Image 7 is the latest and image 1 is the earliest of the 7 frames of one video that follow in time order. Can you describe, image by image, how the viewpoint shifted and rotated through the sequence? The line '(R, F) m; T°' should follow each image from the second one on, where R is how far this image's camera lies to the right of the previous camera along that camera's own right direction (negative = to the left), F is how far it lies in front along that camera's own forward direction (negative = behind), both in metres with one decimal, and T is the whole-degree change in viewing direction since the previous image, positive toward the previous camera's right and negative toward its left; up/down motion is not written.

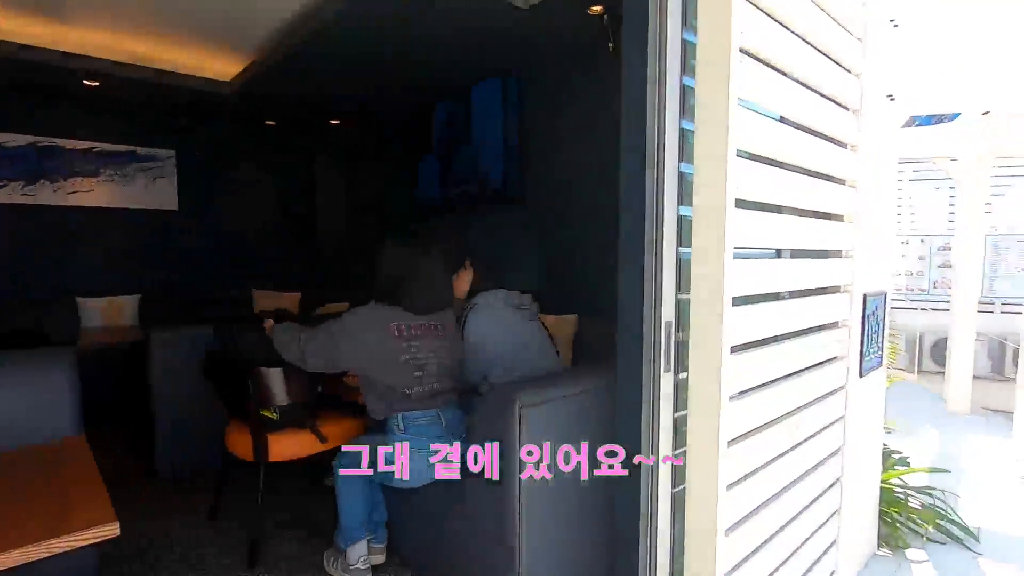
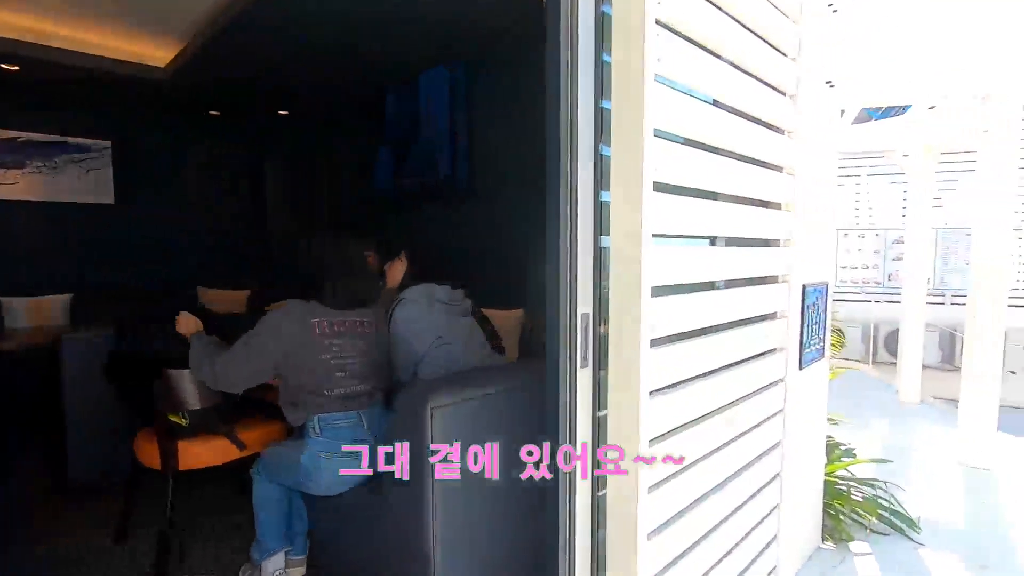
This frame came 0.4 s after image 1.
(+0.3, +0.2) m; +3°
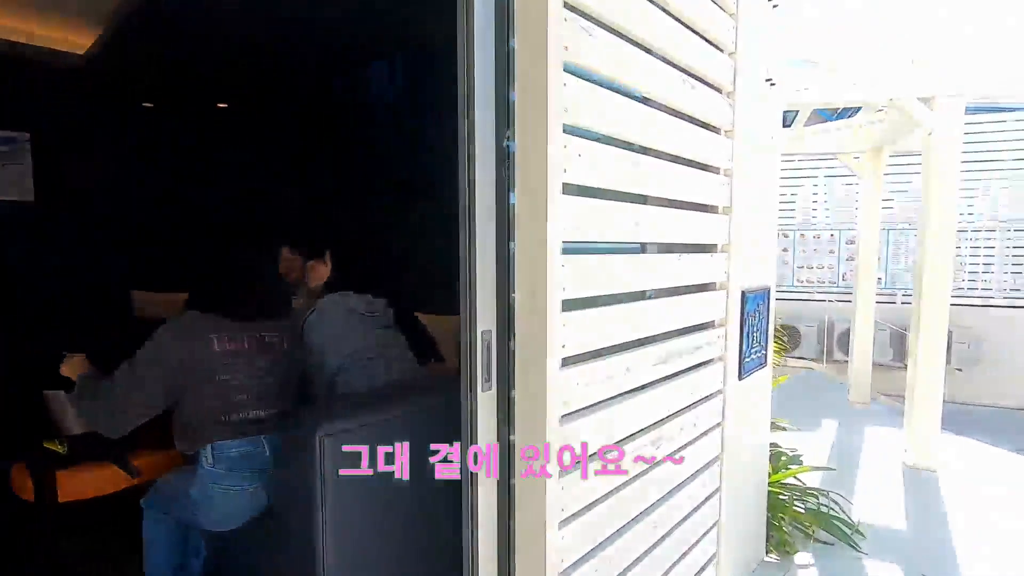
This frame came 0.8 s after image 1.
(+0.3, +0.2) m; +3°
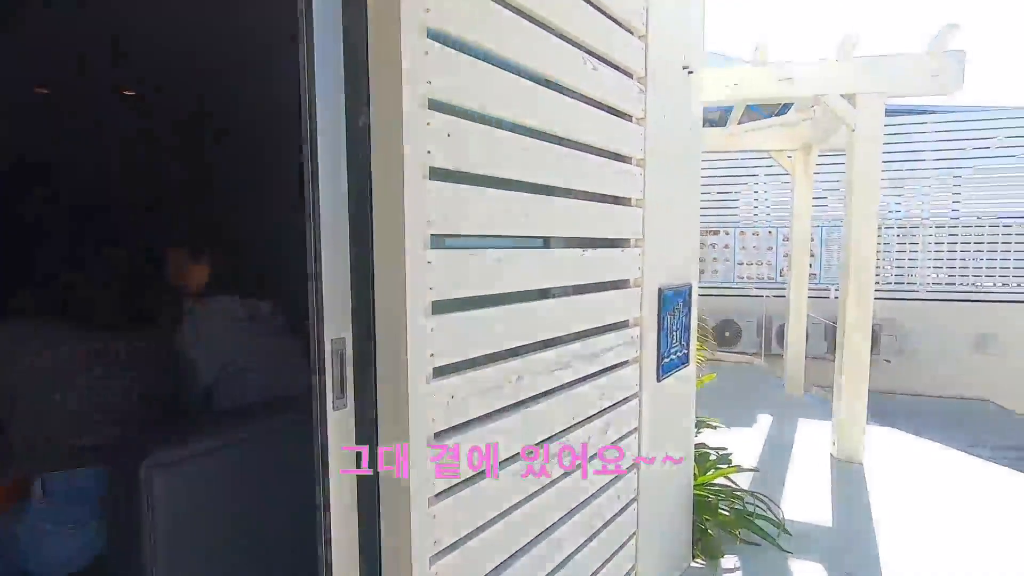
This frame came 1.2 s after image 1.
(+0.3, +0.2) m; +5°
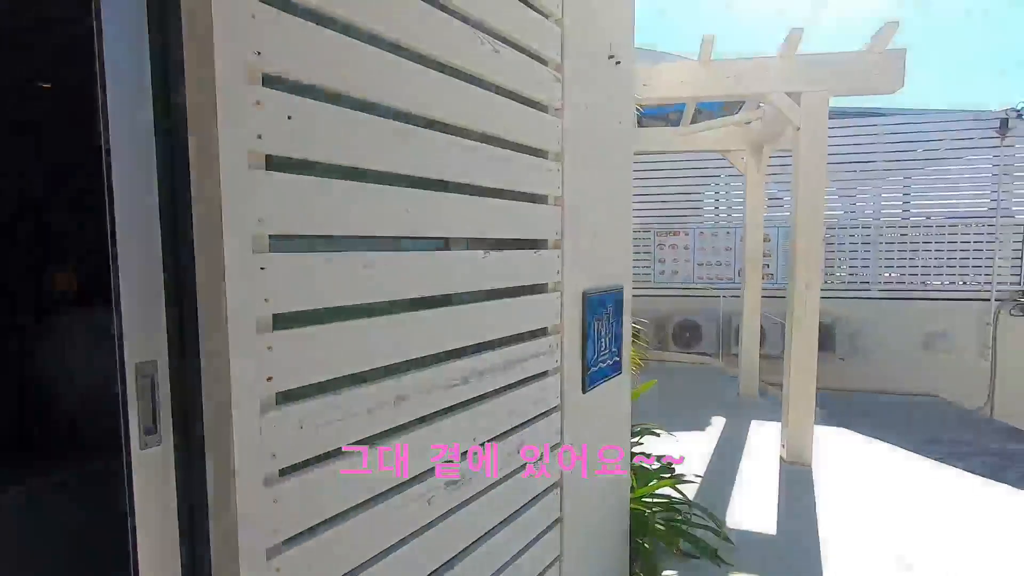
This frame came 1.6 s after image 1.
(+0.3, +0.2) m; +3°
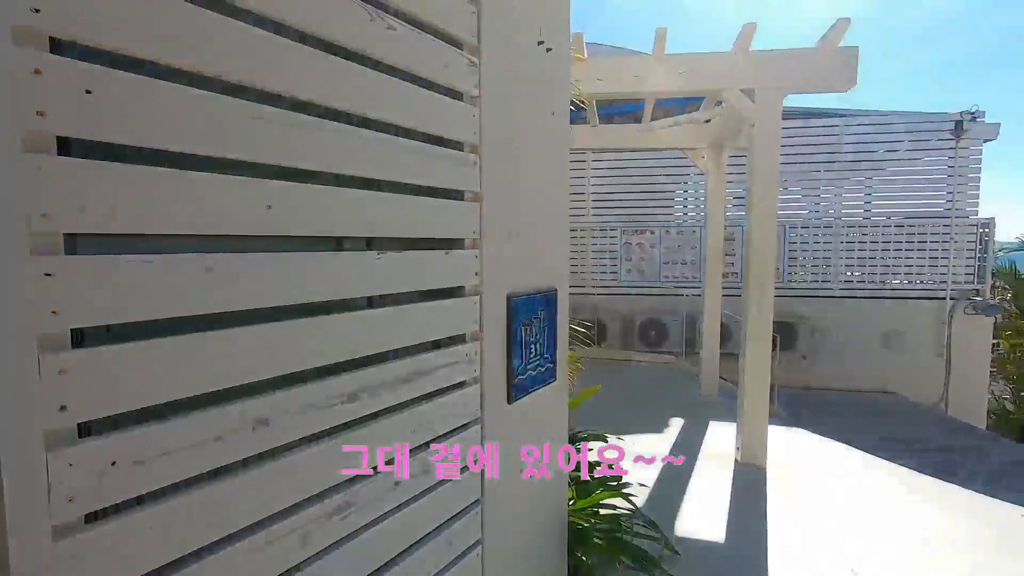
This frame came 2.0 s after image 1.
(+0.3, +0.2) m; +3°
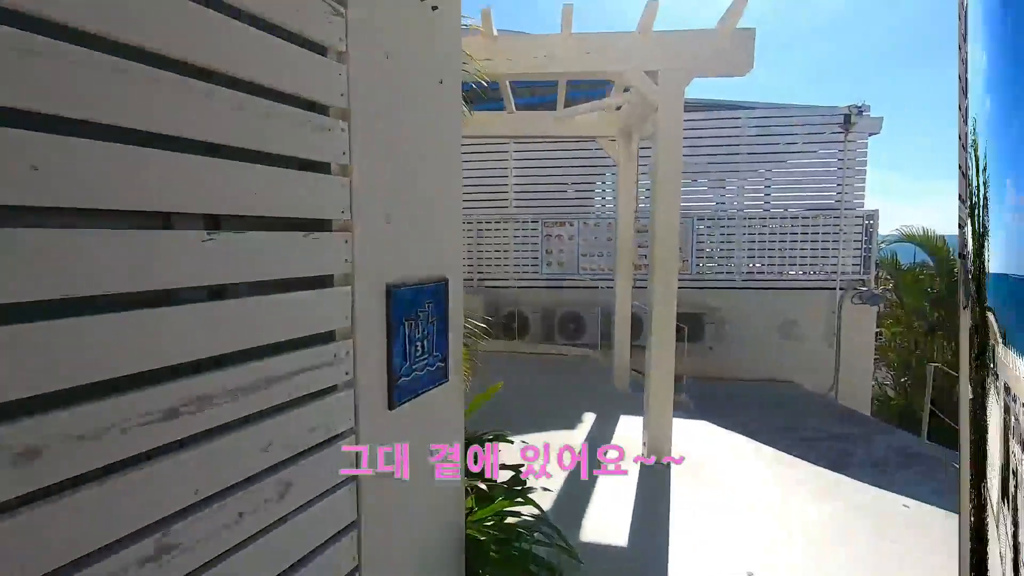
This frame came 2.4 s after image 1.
(+0.2, +0.3) m; +8°
